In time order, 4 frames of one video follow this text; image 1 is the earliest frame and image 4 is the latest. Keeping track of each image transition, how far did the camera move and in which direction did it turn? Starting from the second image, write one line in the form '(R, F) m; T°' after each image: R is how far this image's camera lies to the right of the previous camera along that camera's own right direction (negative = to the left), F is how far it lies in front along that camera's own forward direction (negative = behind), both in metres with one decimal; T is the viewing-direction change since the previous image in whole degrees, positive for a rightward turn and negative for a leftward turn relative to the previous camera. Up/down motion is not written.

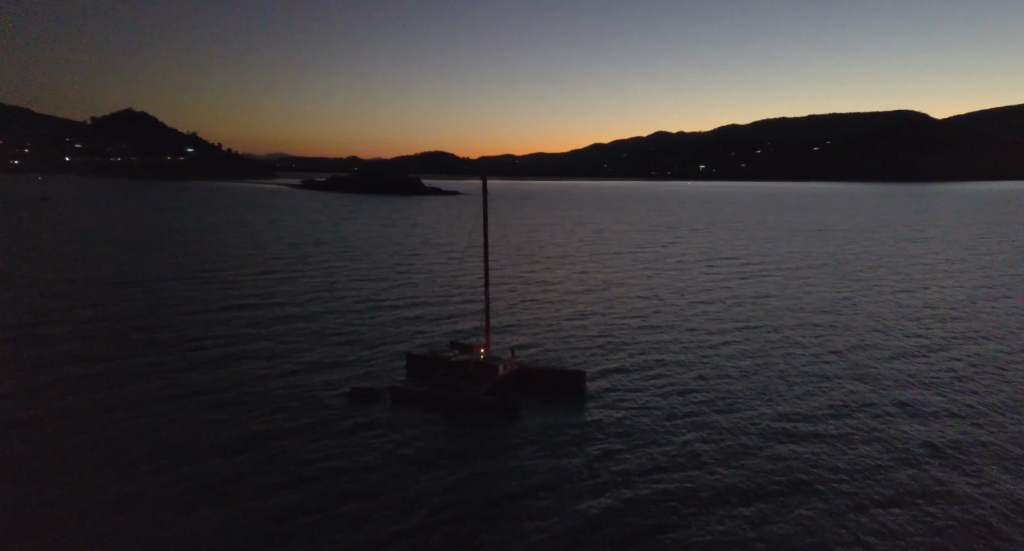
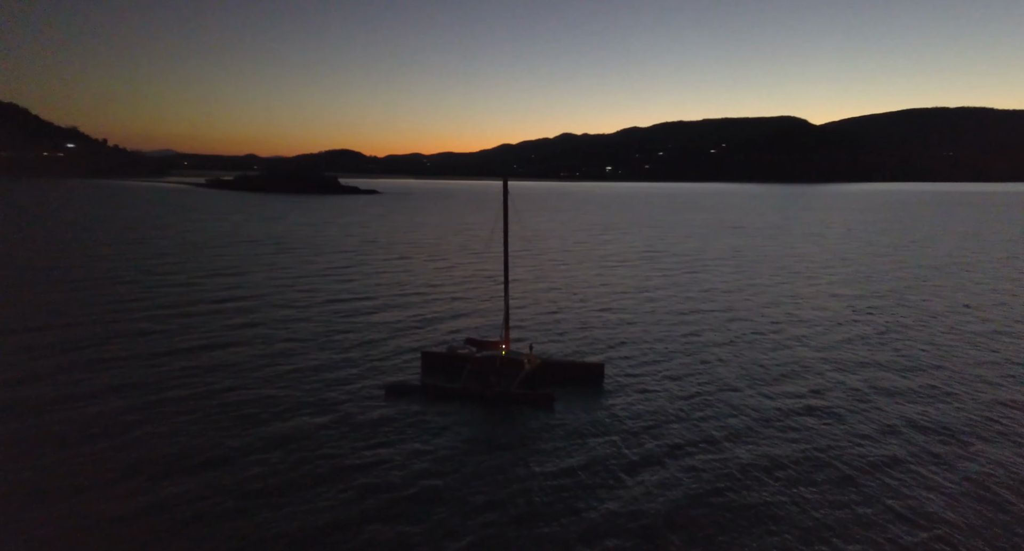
(-2.6, -1.2) m; +6°
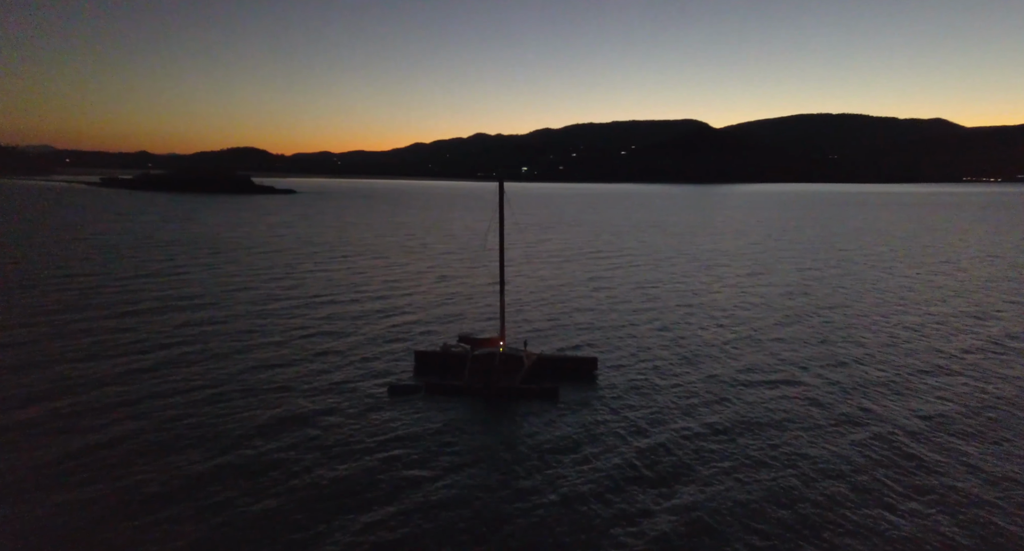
(-2.2, -1.1) m; +6°
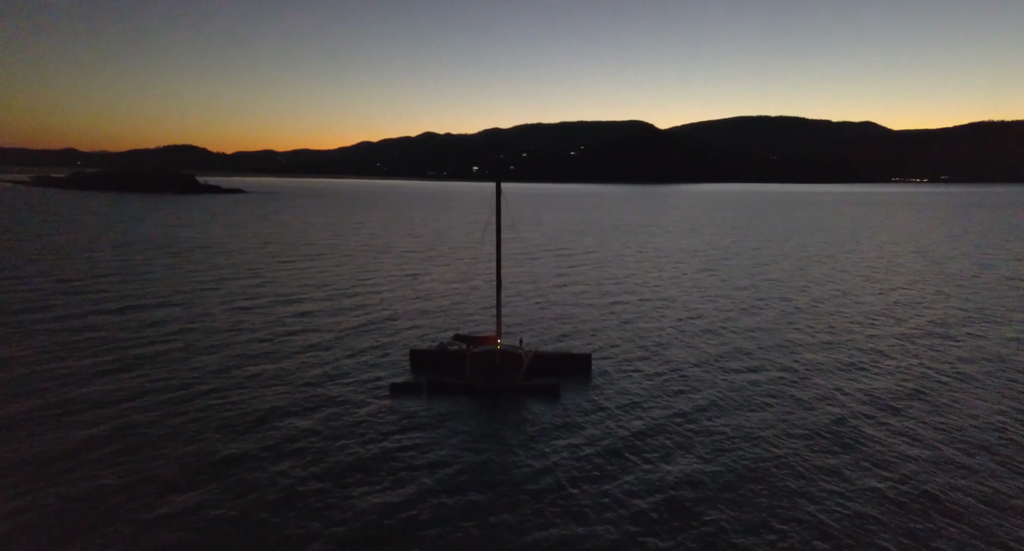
(+3.3, +1.2) m; -9°
